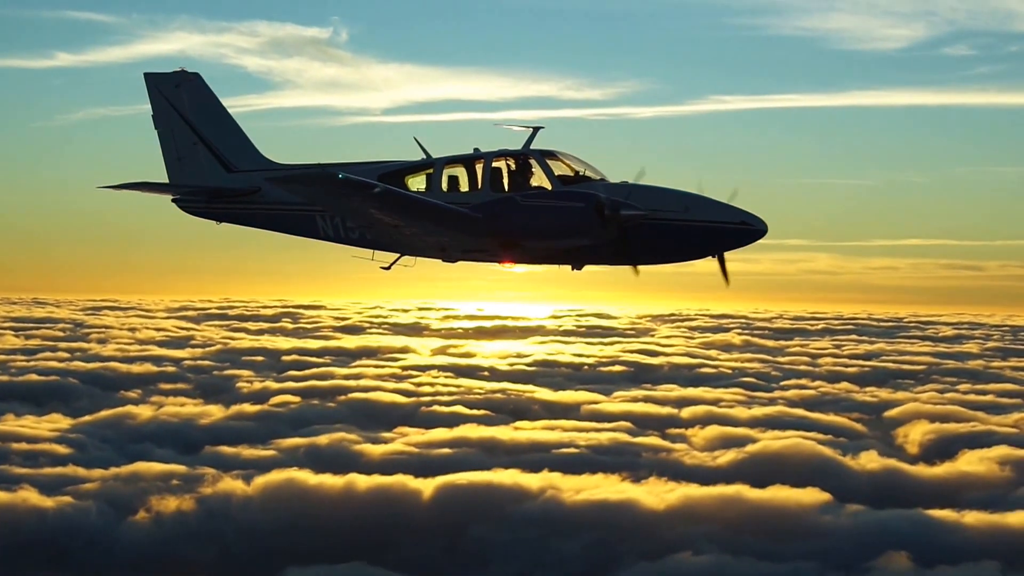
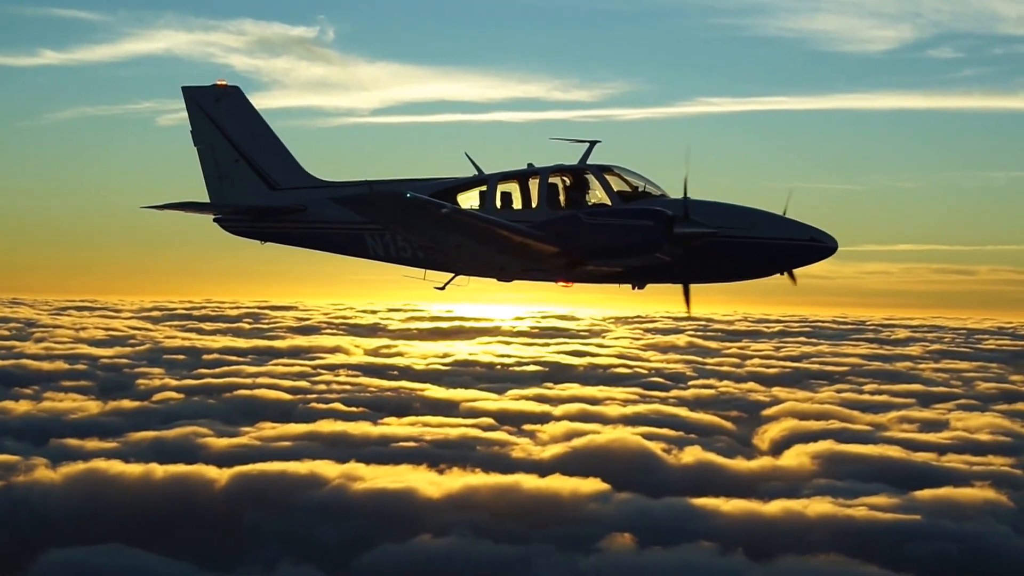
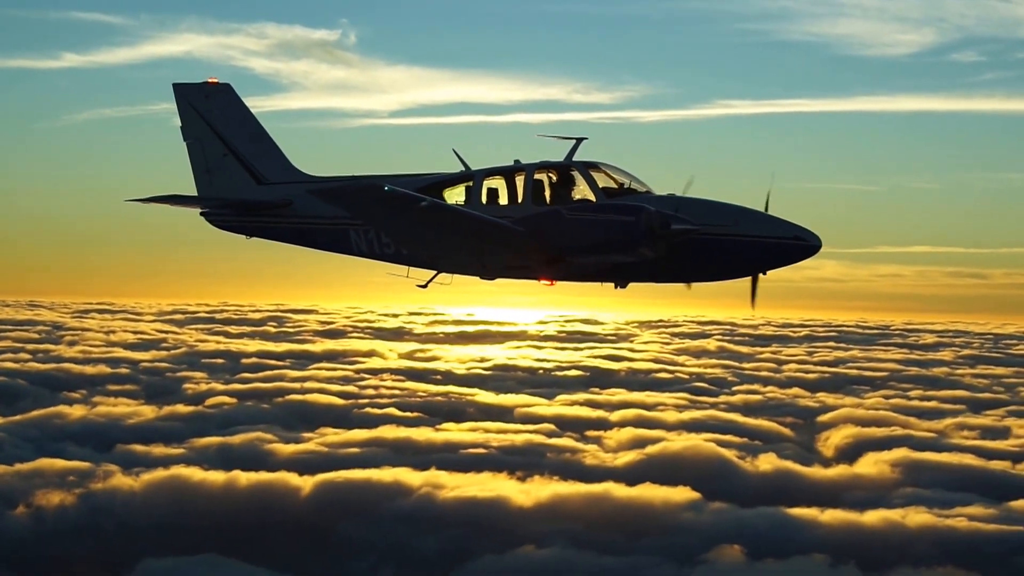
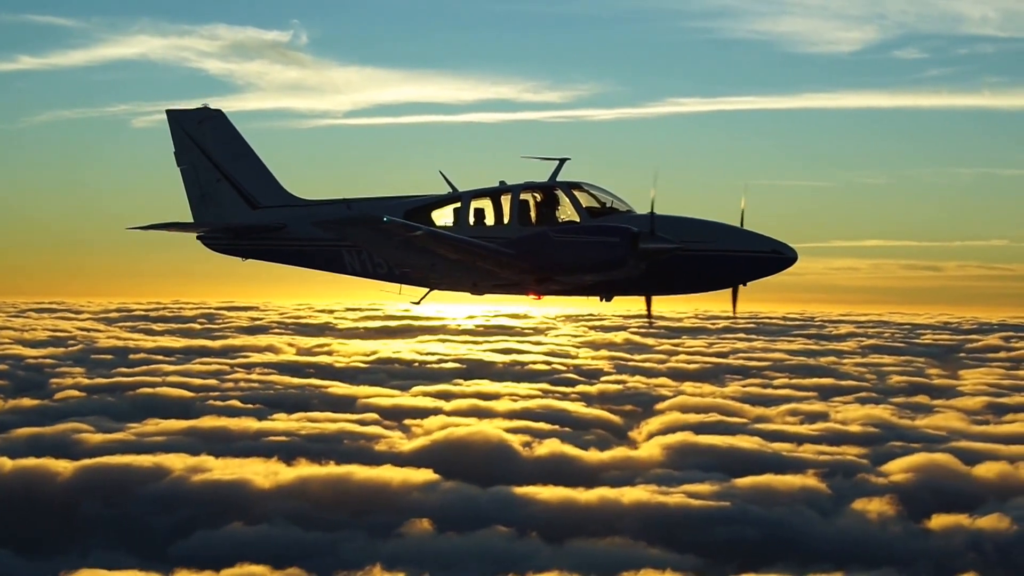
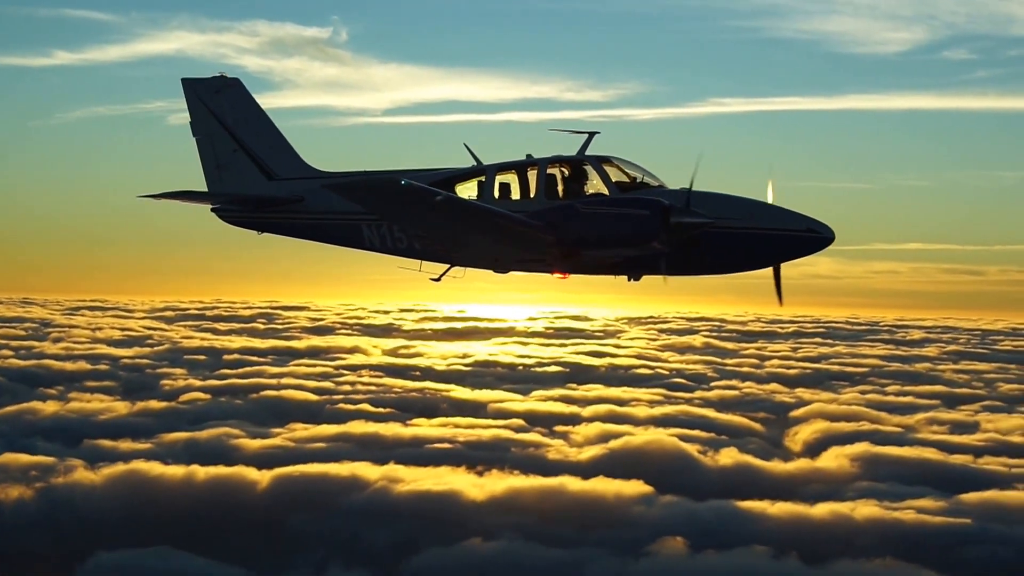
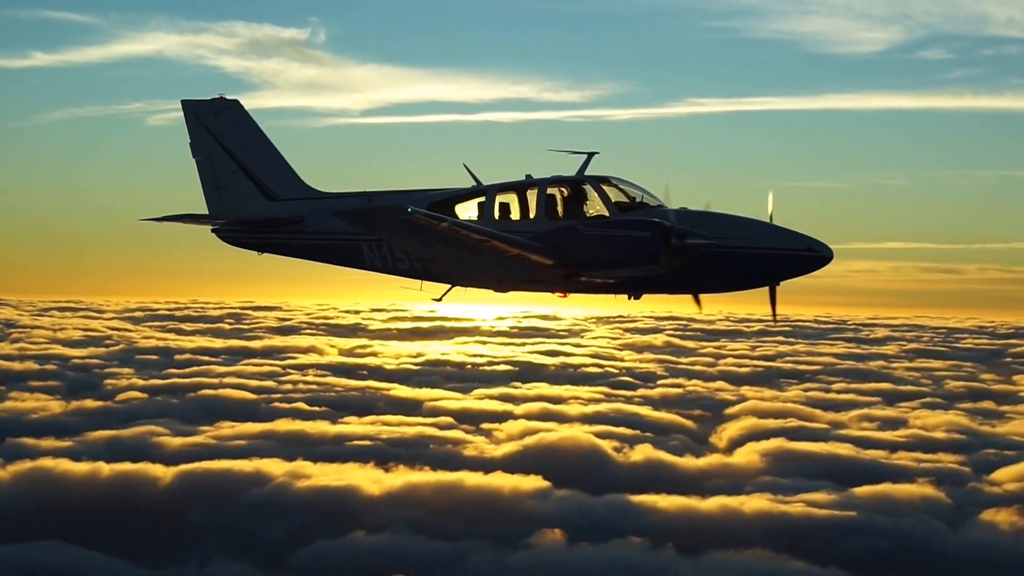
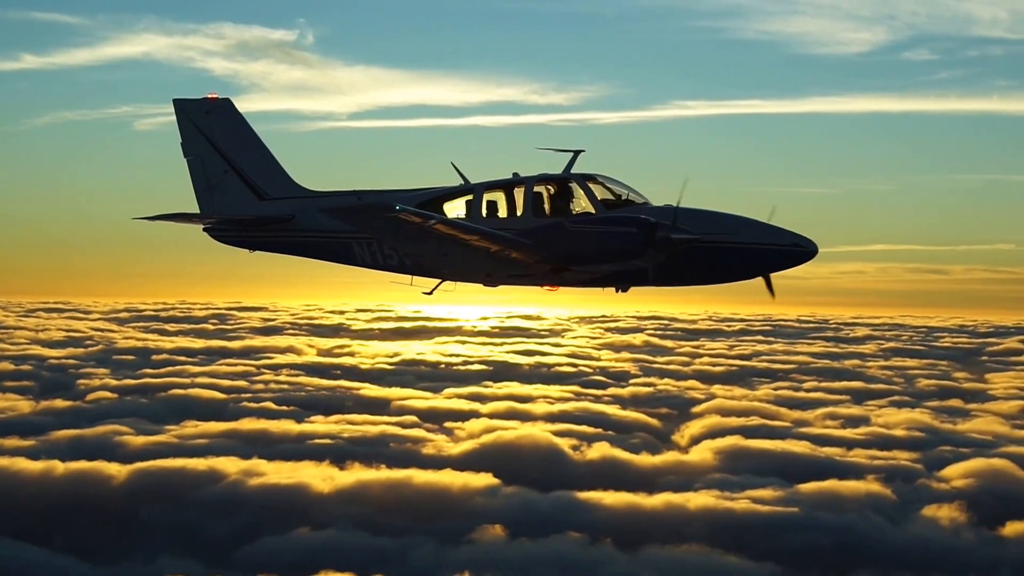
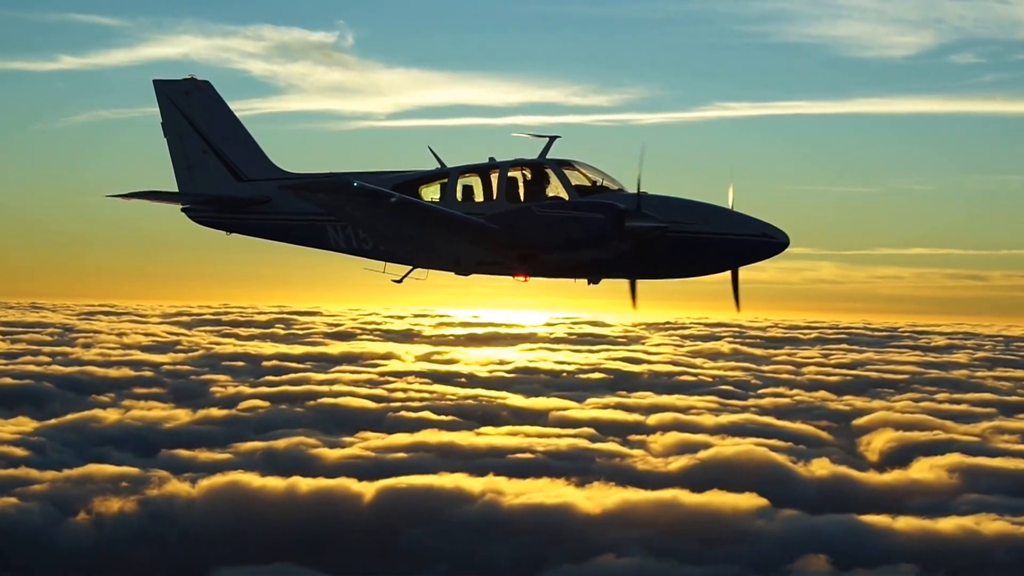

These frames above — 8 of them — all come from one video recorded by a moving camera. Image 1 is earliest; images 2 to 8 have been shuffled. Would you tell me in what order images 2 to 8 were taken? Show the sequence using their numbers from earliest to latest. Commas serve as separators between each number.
8, 3, 5, 2, 6, 7, 4
